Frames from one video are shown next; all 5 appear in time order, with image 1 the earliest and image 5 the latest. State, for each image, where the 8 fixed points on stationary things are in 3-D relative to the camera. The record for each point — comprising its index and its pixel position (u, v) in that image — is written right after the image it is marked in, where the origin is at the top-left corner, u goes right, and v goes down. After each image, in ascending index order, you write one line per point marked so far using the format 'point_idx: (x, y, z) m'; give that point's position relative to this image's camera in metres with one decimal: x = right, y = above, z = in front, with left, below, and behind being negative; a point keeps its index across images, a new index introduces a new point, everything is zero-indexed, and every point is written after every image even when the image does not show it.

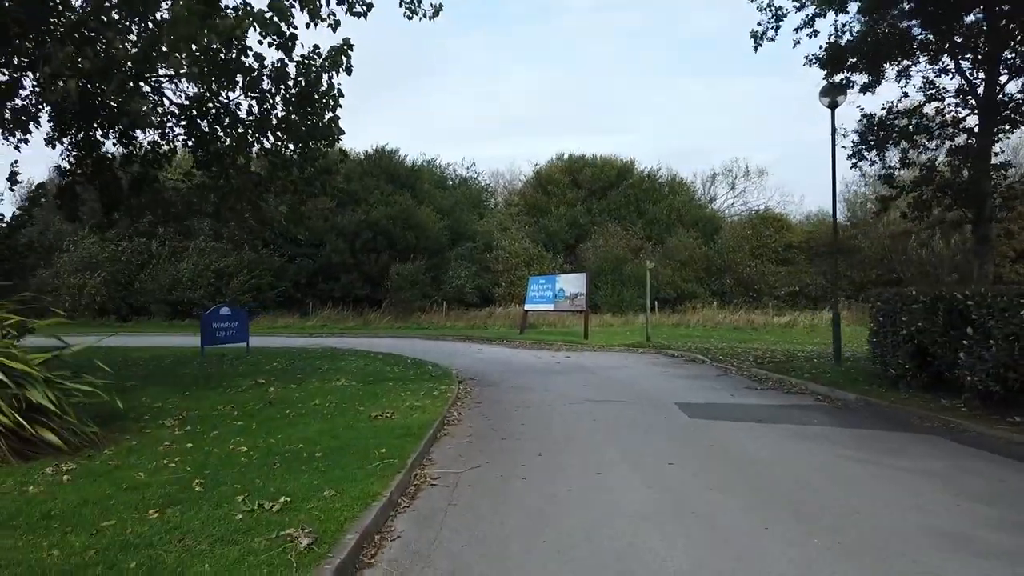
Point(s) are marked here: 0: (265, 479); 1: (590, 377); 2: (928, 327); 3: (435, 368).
0: (-2.3, -1.8, +6.9) m
1: (+1.8, -2.1, +17.4) m
2: (+6.8, -0.6, +12.2) m
3: (-1.9, -2.0, +18.7) m
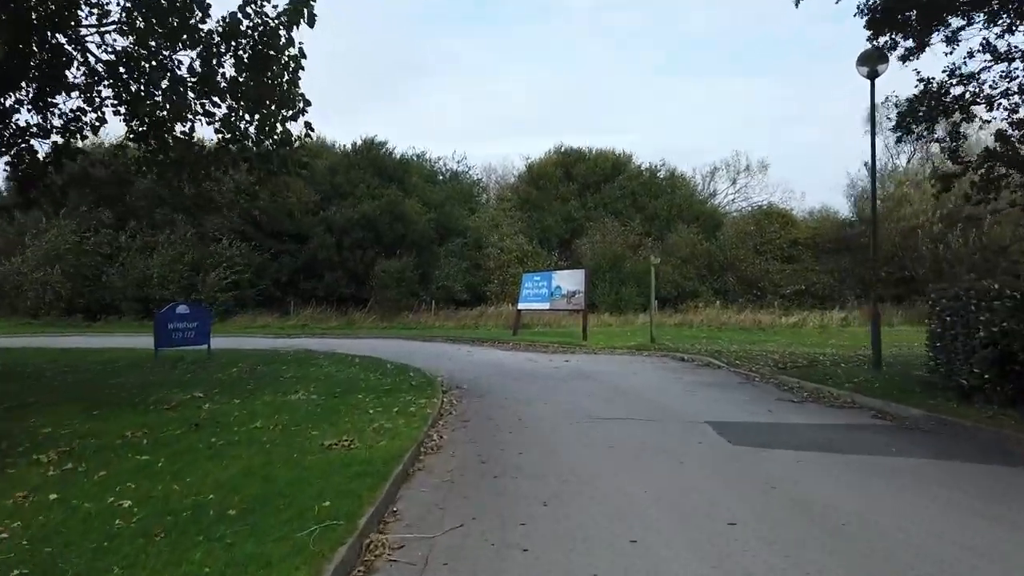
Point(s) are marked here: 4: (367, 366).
0: (-2.3, -1.7, +4.5) m
1: (+1.7, -2.0, +15.1) m
2: (+6.8, -0.5, +10.0) m
3: (-2.1, -1.9, +16.4) m
4: (-3.7, -1.9, +18.8) m
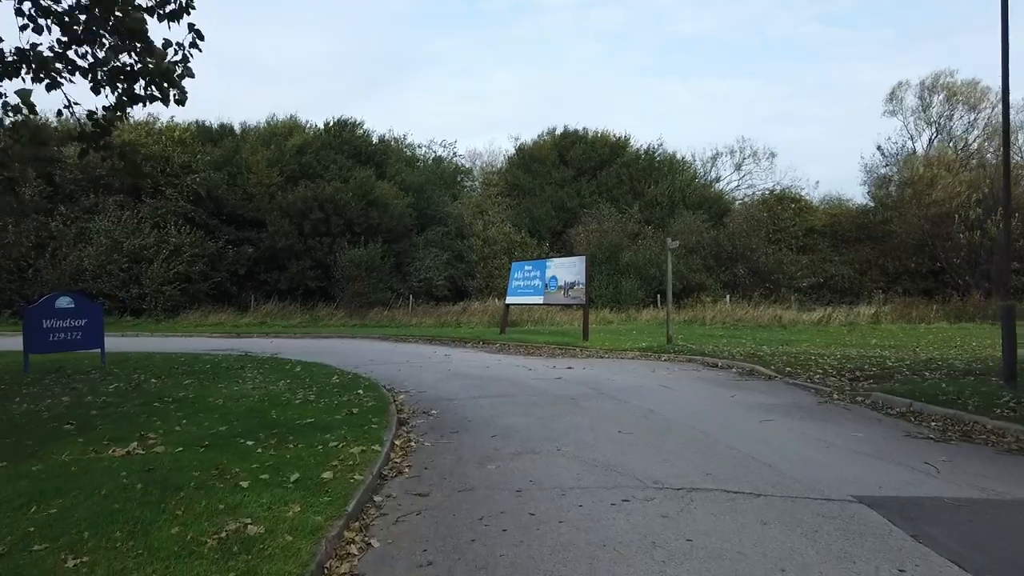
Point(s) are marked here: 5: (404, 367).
0: (-2.2, -1.5, -0.2) m
1: (+1.5, -1.7, +10.5) m
2: (+6.7, -0.3, +5.4) m
3: (-2.3, -1.7, +11.6) m
4: (-3.9, -1.6, +14.1) m
5: (-2.6, -1.9, +17.7) m
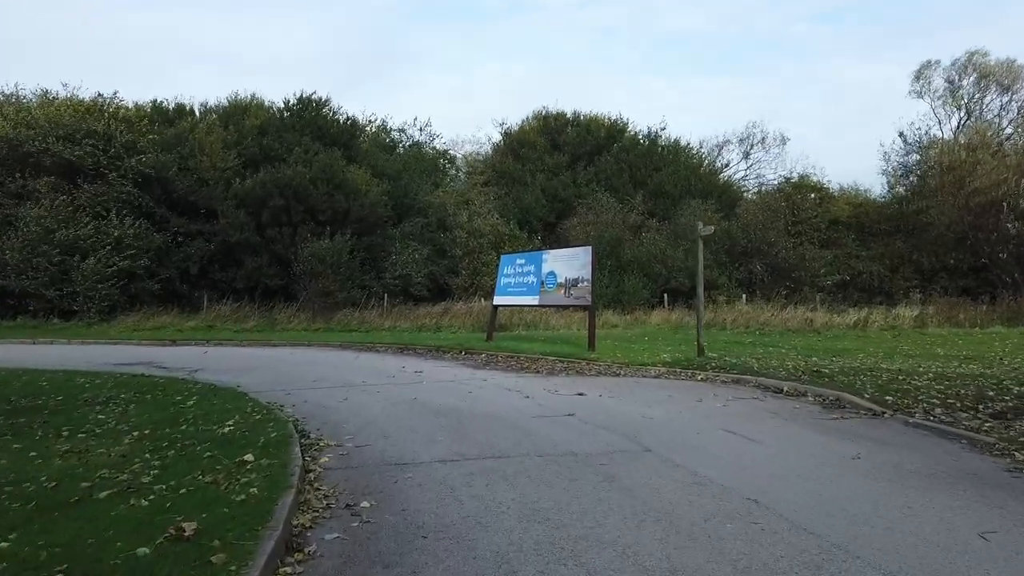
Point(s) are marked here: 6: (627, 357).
0: (-2.1, -1.4, -5.0) m
1: (+1.5, -1.7, +5.8) m
2: (+6.8, -0.3, +0.8) m
3: (-2.3, -1.6, +6.9) m
4: (-4.1, -1.6, +9.3) m
5: (-2.7, -1.8, +12.9) m
6: (+2.9, -1.7, +18.3) m
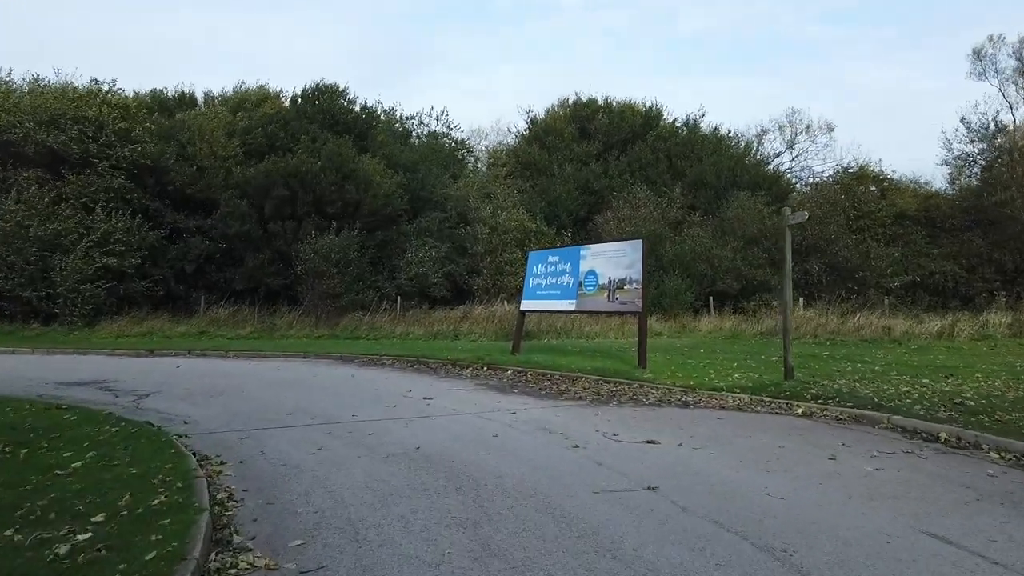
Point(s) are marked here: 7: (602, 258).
0: (-2.1, -1.4, -8.6) m
1: (+1.8, -1.7, +2.1) m
2: (+6.9, -0.3, -3.0) m
3: (-2.0, -1.6, +3.3) m
4: (-3.6, -1.6, +5.7) m
5: (-2.2, -1.9, +9.4) m
6: (+3.5, -1.8, +14.6) m
7: (+2.2, +0.7, +17.8) m
